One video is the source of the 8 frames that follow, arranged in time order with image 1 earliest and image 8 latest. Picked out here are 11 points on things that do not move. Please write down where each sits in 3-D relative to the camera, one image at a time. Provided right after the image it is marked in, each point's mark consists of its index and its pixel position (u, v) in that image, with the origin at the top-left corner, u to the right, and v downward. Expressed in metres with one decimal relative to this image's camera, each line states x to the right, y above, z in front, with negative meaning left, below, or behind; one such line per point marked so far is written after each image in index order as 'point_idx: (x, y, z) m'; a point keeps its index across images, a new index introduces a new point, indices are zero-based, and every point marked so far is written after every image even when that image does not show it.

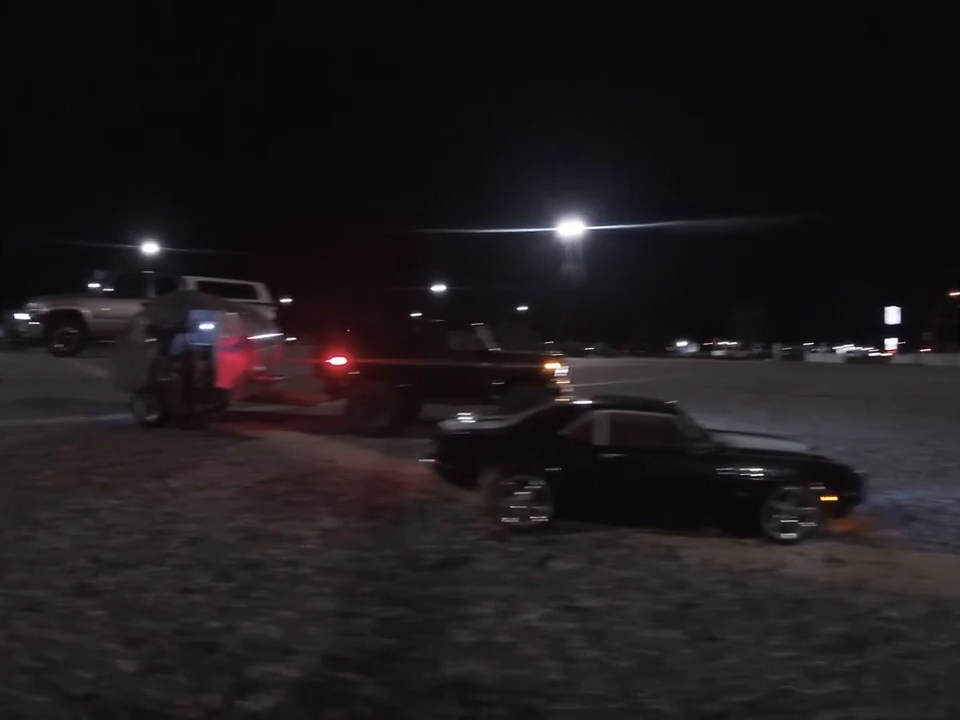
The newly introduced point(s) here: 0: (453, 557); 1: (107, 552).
0: (-0.6, -4.4, +19.5) m
1: (-6.6, -3.4, +15.3) m
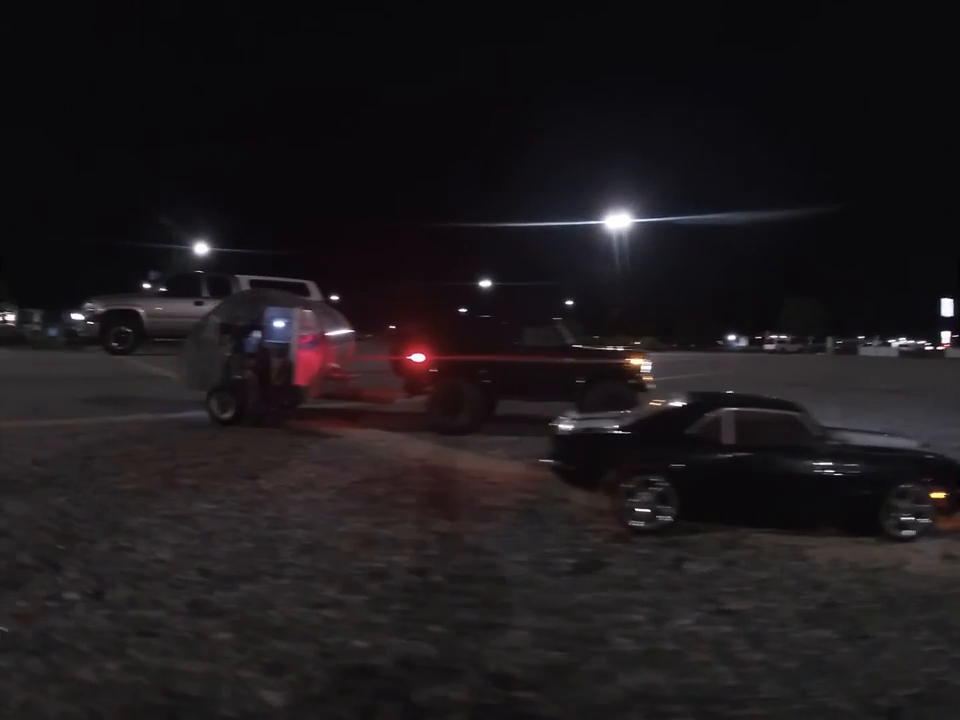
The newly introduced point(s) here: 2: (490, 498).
0: (+2.1, -4.0, +17.3) m
1: (-4.0, -3.1, +13.1) m
2: (+0.2, -3.1, +19.8) m
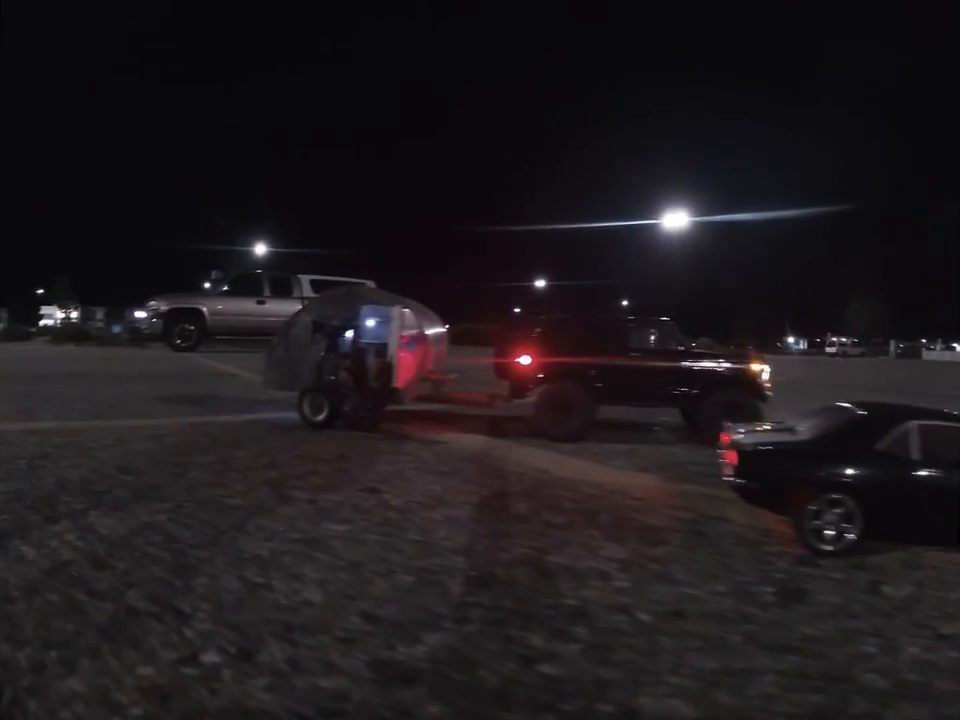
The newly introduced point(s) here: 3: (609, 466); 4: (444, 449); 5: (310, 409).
0: (+4.9, -3.7, +14.0) m
1: (-1.1, -2.8, +9.9) m
2: (+3.1, -2.9, +16.5) m
3: (+3.0, -2.4, +20.2) m
4: (-0.7, -1.8, +19.1) m
5: (-3.6, -1.1, +18.9) m
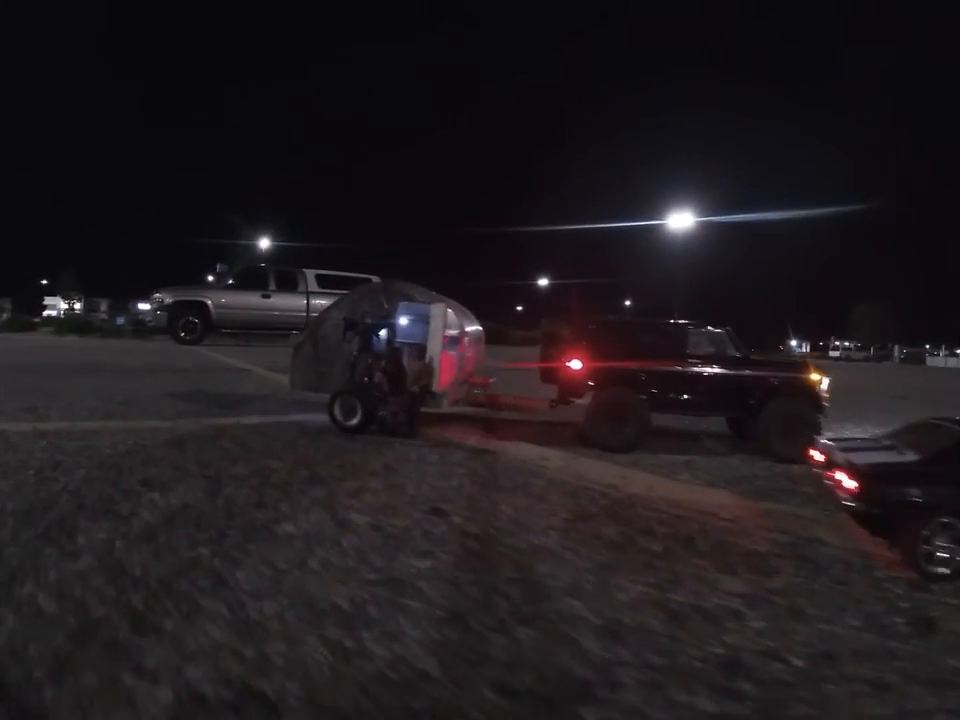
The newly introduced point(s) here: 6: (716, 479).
0: (+6.2, -3.8, +11.8) m
1: (+0.3, -2.7, +7.5) m
2: (+4.2, -2.9, +14.3) m
3: (+4.0, -2.4, +18.0) m
4: (+0.4, -1.8, +16.7) m
5: (-2.6, -1.0, +16.4) m
6: (+5.0, -2.5, +18.7) m
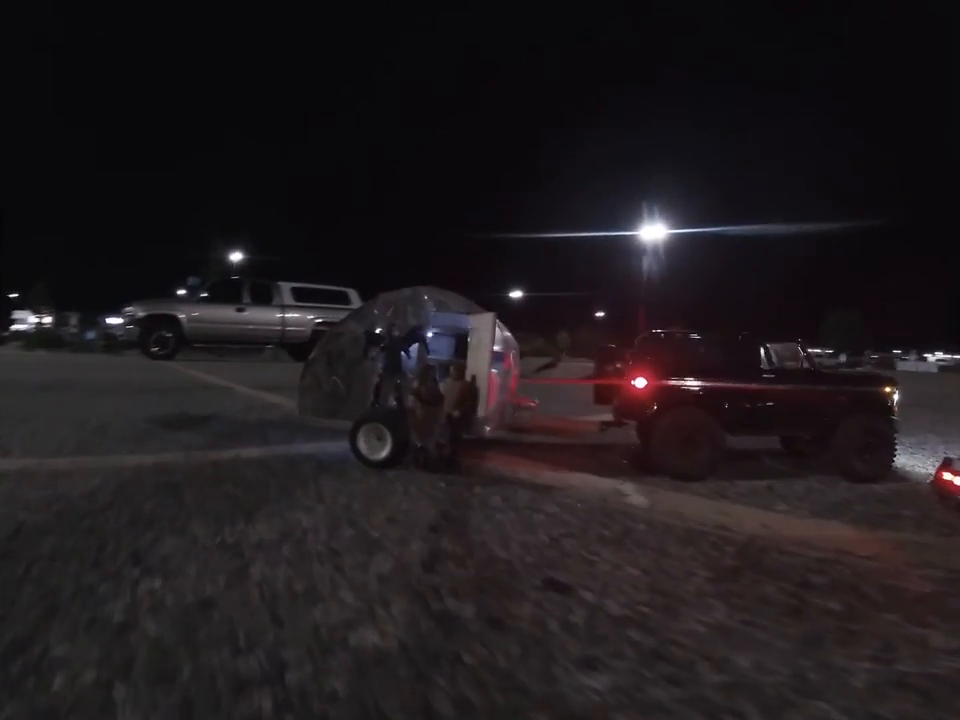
0: (+7.6, -3.6, +8.7) m
1: (+2.0, -2.6, +3.8) m
2: (+5.4, -2.9, +11.0) m
3: (+4.9, -2.4, +14.6) m
4: (+1.3, -2.0, +13.1) m
5: (-1.6, -1.3, +12.6) m
6: (+5.8, -2.5, +15.5) m
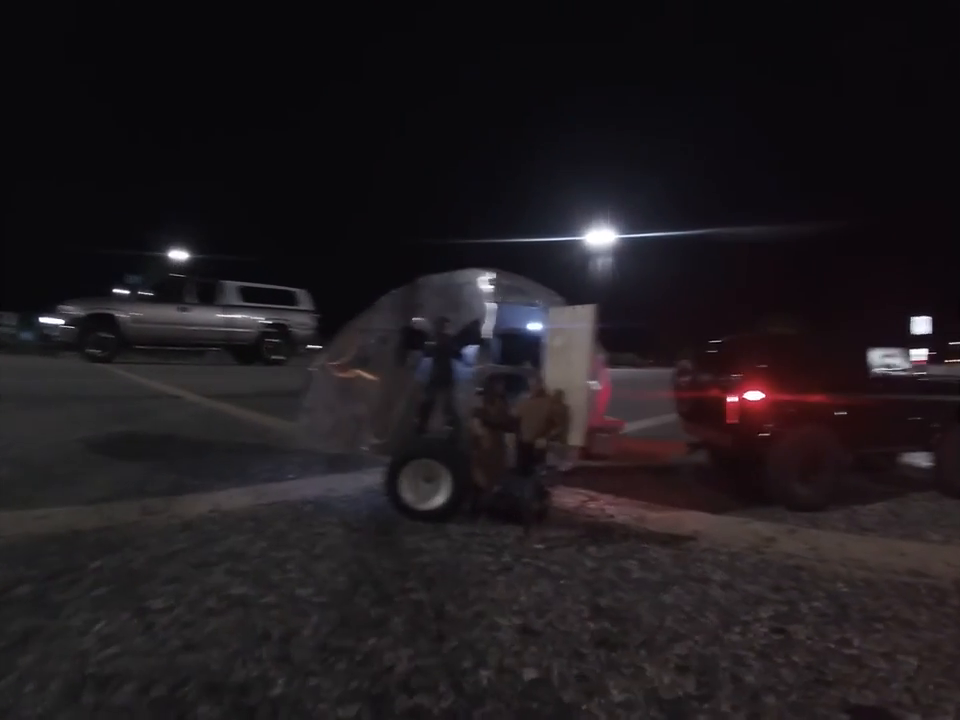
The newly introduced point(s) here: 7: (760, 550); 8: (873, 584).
0: (+9.1, -3.1, +5.4) m
1: (+4.0, -2.3, 0.0) m
2: (+6.6, -2.6, +7.5) m
3: (+5.6, -2.2, +11.1) m
4: (+2.3, -1.9, +9.2) m
5: (-0.6, -1.3, +8.3) m
6: (+6.5, -2.3, +12.0) m
7: (+2.9, -2.0, +8.4) m
8: (+3.9, -2.1, +8.0) m
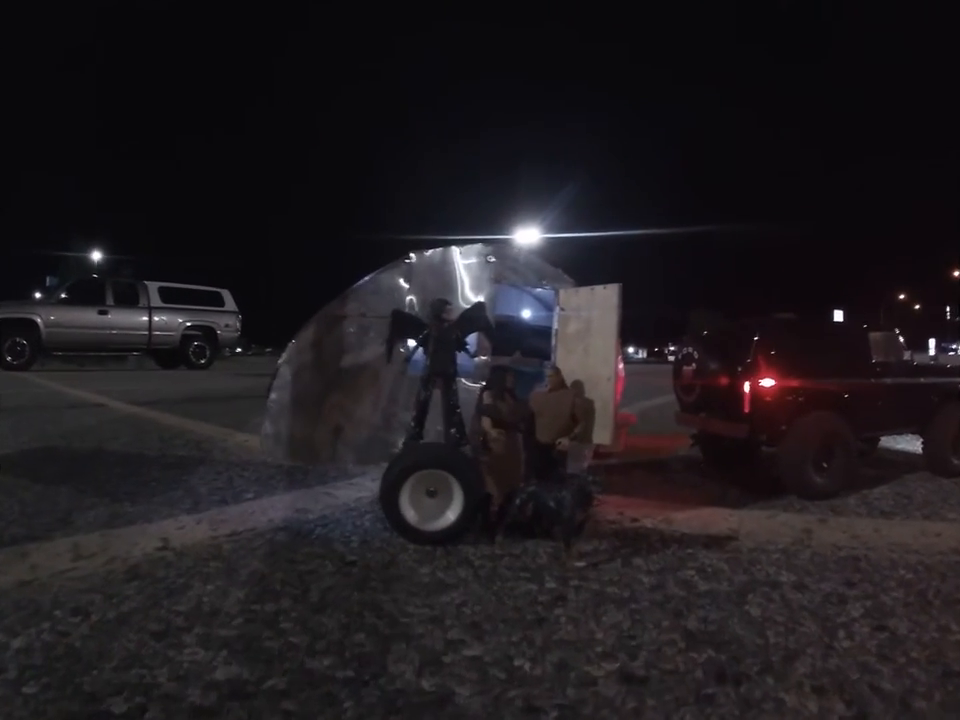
0: (+9.5, -2.4, +5.1) m
1: (+5.1, -1.9, -0.9) m
2: (+6.9, -2.0, +6.9) m
3: (+5.5, -1.8, +10.3) m
4: (+2.3, -1.6, +8.0) m
5: (-0.5, -1.2, +6.8) m
6: (+6.2, -1.8, +11.3) m
7: (+3.0, -1.7, +7.3) m
8: (+4.0, -1.8, +7.1) m
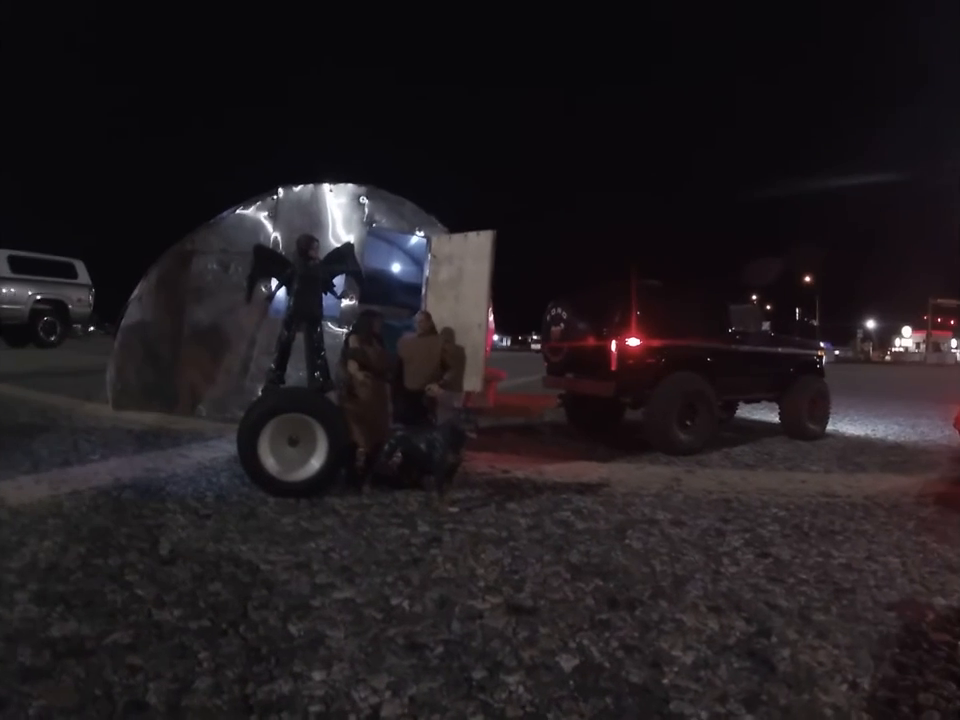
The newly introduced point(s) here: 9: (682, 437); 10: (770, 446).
0: (+8.7, -1.8, +6.2) m
1: (+5.3, -1.4, -0.4) m
2: (+5.8, -1.5, +7.6) m
3: (+3.8, -1.2, +10.7) m
4: (+1.1, -1.1, +7.9) m
5: (-1.5, -0.8, +6.3) m
6: (+4.4, -1.2, +11.9) m
7: (+1.9, -1.2, +7.4) m
8: (+3.0, -1.3, +7.3) m
9: (+2.4, -0.8, +10.4) m
10: (+3.9, -1.2, +11.6) m
